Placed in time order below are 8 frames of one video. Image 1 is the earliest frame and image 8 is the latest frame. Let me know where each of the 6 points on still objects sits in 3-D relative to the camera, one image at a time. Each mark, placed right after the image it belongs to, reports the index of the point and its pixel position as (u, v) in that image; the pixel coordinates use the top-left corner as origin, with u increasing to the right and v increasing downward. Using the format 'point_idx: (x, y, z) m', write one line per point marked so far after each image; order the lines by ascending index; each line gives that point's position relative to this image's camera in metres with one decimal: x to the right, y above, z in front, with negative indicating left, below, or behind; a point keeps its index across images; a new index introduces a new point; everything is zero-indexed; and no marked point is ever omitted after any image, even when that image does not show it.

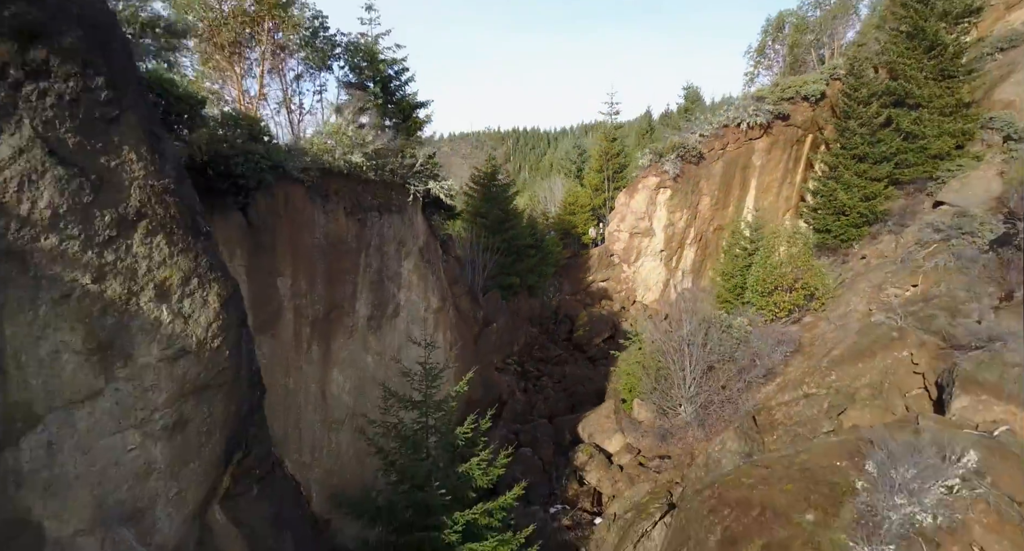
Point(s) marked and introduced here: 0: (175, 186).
0: (-3.7, +1.0, +6.8) m
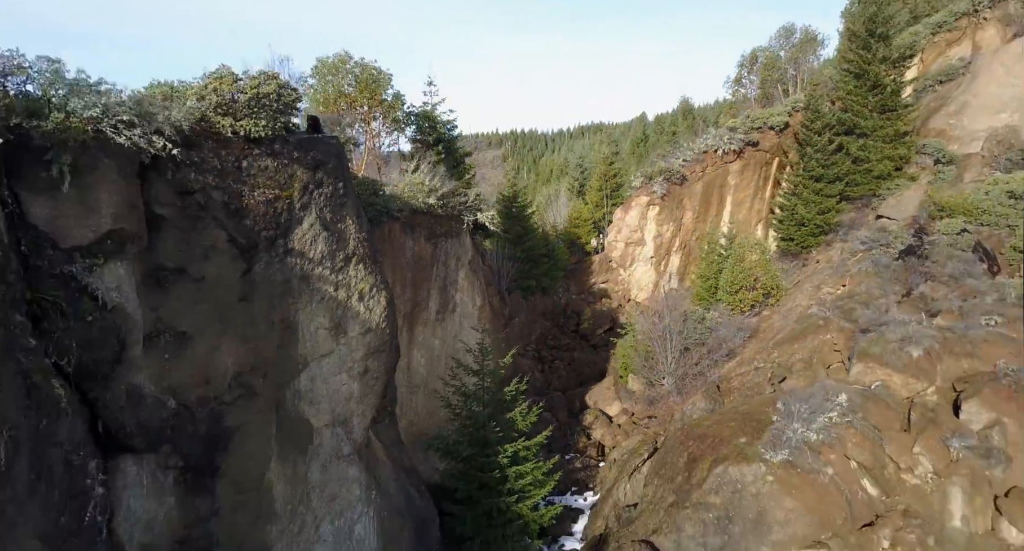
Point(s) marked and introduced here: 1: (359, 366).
0: (-2.9, +0.7, +12.2) m
1: (-2.9, -1.7, +12.0) m
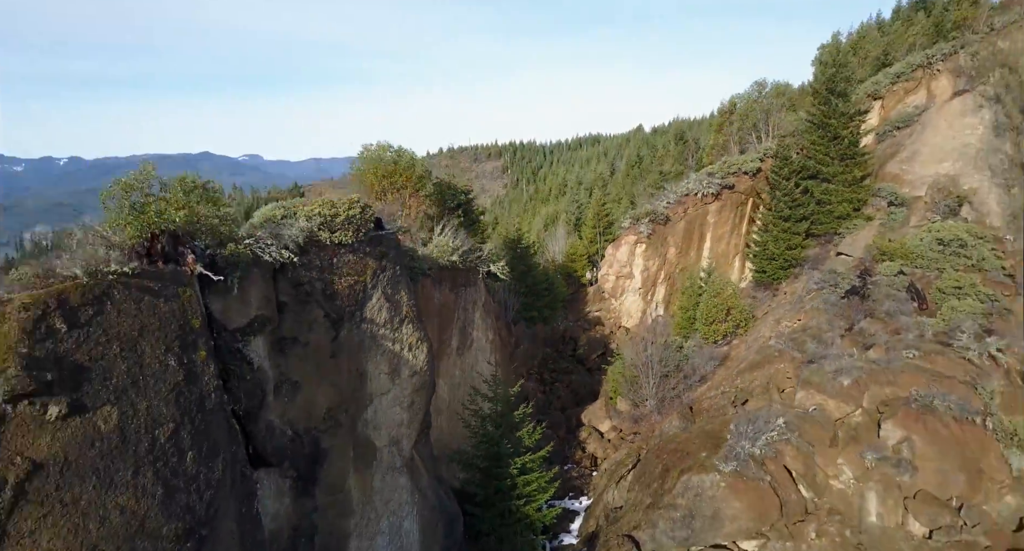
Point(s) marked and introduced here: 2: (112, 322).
0: (-2.6, -0.7, +16.3) m
1: (-2.6, -3.1, +16.1) m
2: (-5.8, -0.6, +9.4) m
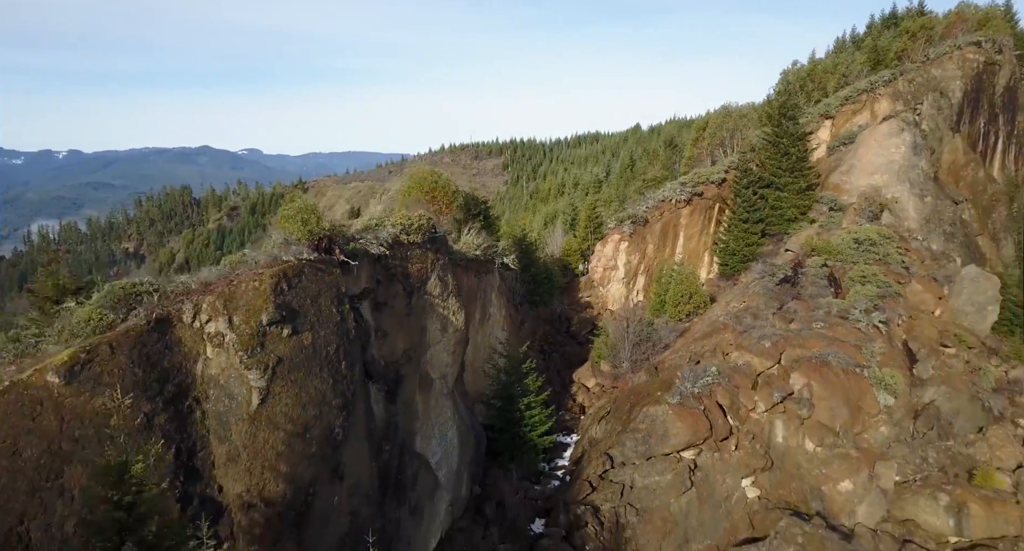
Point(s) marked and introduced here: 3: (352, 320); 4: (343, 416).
0: (-2.2, -0.3, +23.9) m
1: (-2.2, -2.7, +23.6) m
2: (-5.4, -0.2, +17.0) m
3: (-4.6, -1.3, +18.4) m
4: (-4.6, -3.8, +17.1) m
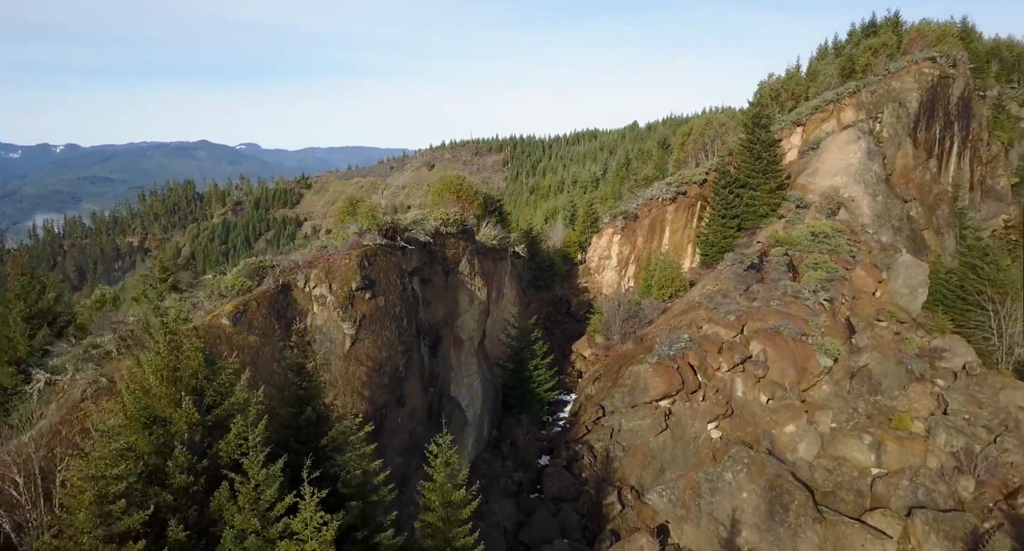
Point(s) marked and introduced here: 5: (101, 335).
0: (-1.6, +0.5, +30.1) m
1: (-1.6, -1.9, +29.9) m
2: (-4.8, +0.5, +23.2) m
3: (-4.0, -0.5, +24.7) m
4: (-4.0, -3.0, +23.4) m
5: (-12.2, -1.8, +18.9) m
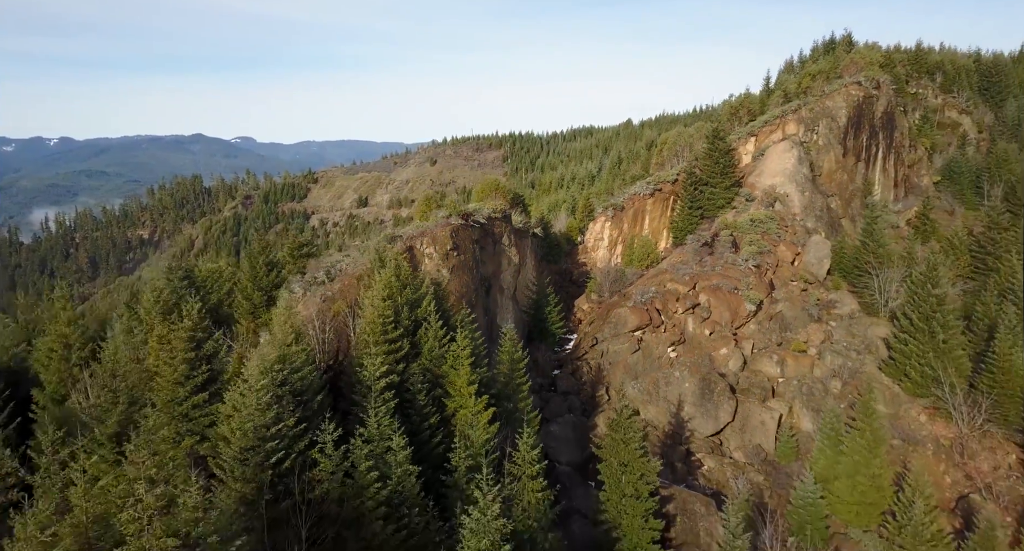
0: (0.0, +2.5, +44.9) m
1: (0.0, +0.1, +44.7) m
2: (-3.1, +2.4, +38.0) m
3: (-2.3, +1.4, +39.5) m
4: (-2.3, -1.1, +38.2) m
5: (-10.4, +0.1, +33.6) m
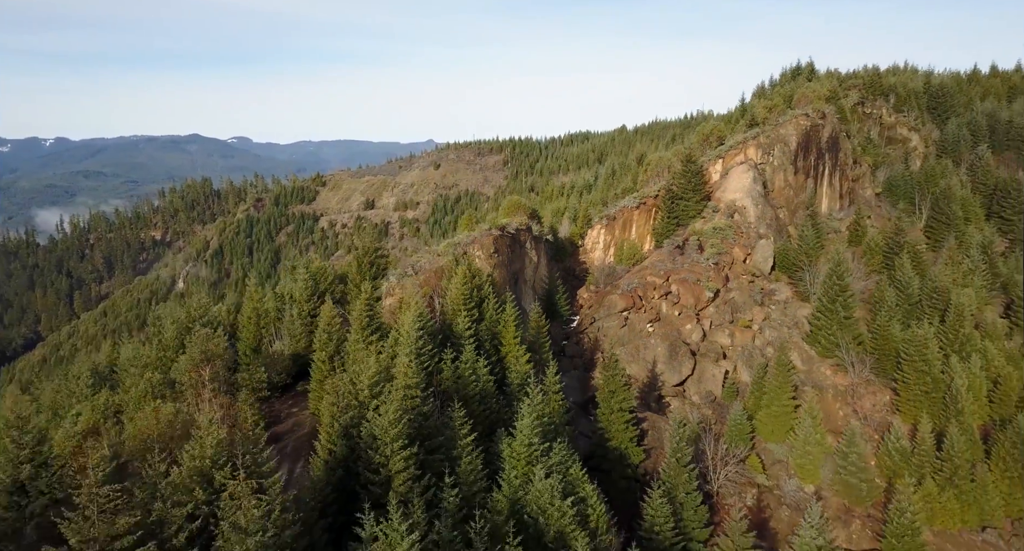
0: (+1.9, +3.0, +61.0) m
1: (+1.9, +0.6, +60.9) m
2: (-1.2, +2.9, +54.1) m
3: (-0.3, +1.9, +55.5) m
4: (-0.3, -0.6, +54.3) m
5: (-8.5, +0.5, +49.7) m
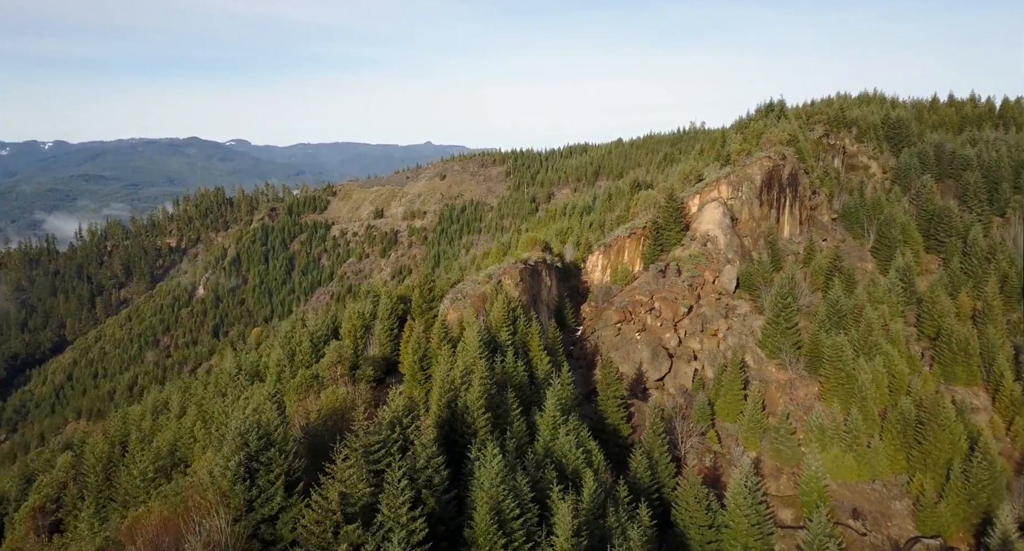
0: (+4.2, +0.4, +78.9) m
1: (+4.2, -2.0, +78.7) m
2: (+1.1, +0.4, +71.9) m
3: (+2.0, -0.6, +73.4) m
4: (+2.0, -3.2, +72.1) m
5: (-6.1, -2.0, +67.5) m
